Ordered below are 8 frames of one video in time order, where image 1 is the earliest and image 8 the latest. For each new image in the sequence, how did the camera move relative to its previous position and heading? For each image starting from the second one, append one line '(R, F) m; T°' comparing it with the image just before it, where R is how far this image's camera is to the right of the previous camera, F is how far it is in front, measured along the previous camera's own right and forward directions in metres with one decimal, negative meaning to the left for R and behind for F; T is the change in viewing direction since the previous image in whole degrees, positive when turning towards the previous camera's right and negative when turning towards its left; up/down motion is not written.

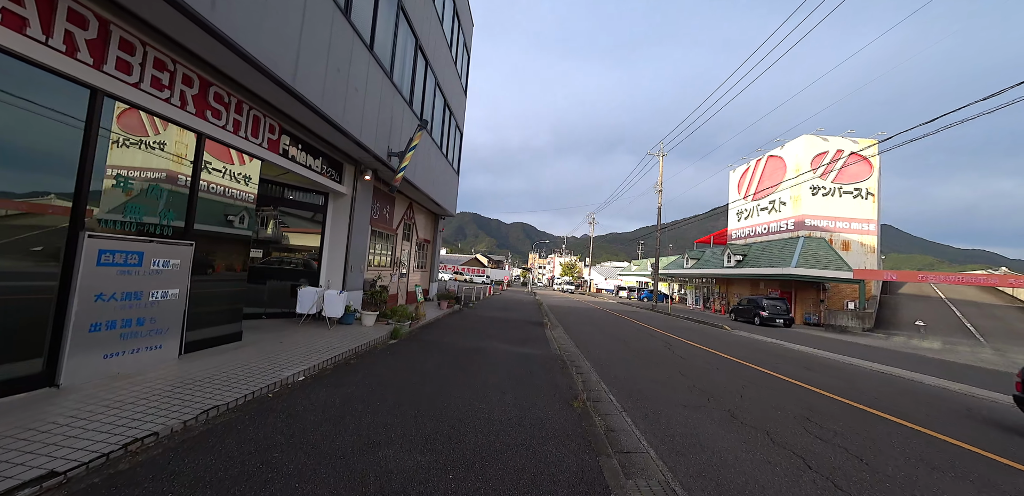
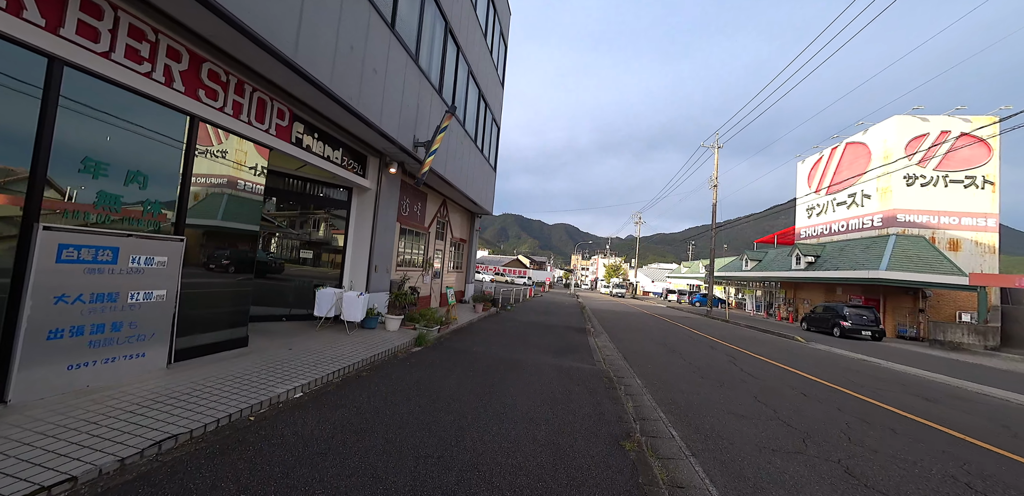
(+0.1, +1.0) m; -7°
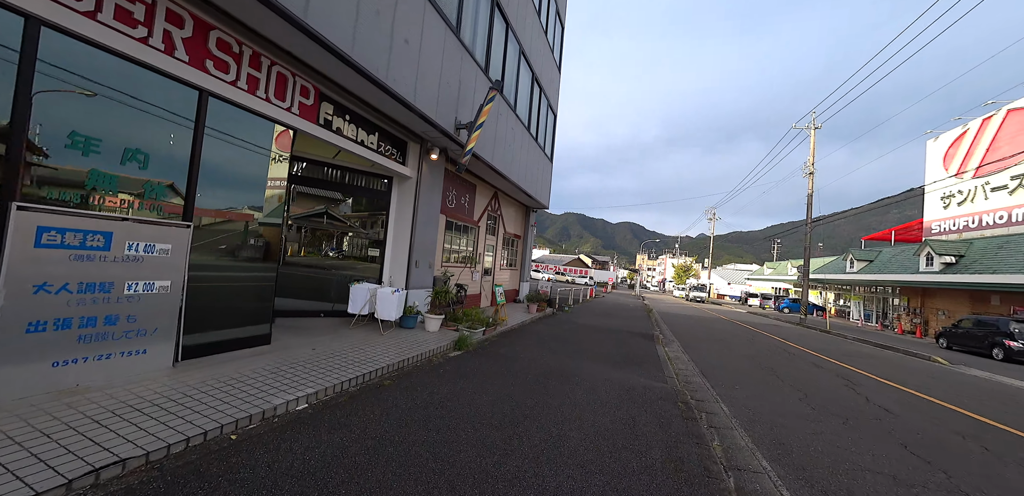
(+0.2, +1.0) m; -10°
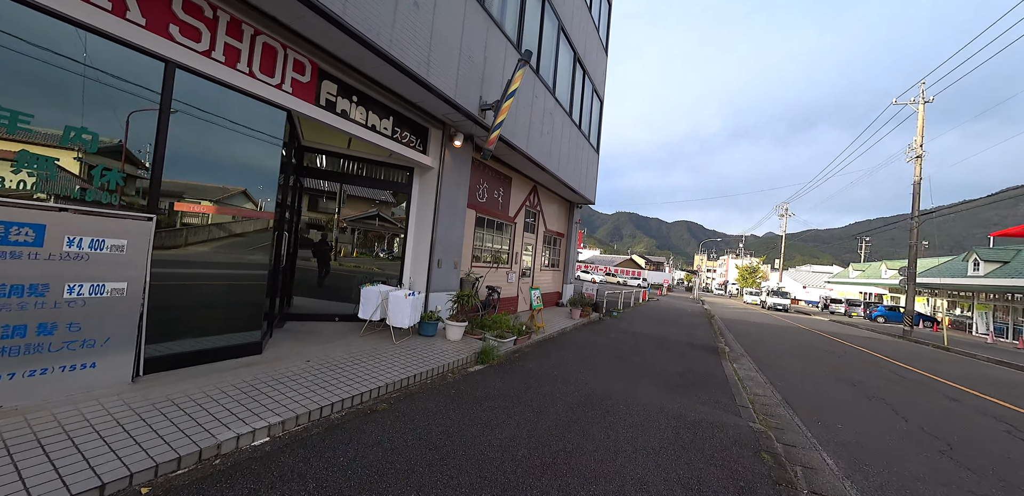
(+0.3, +1.0) m; -8°
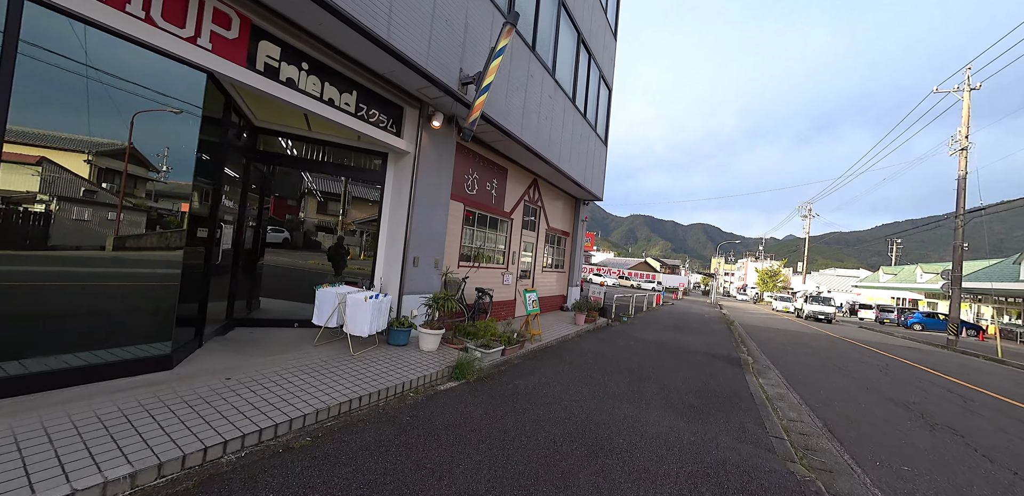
(+0.4, +0.9) m; -2°
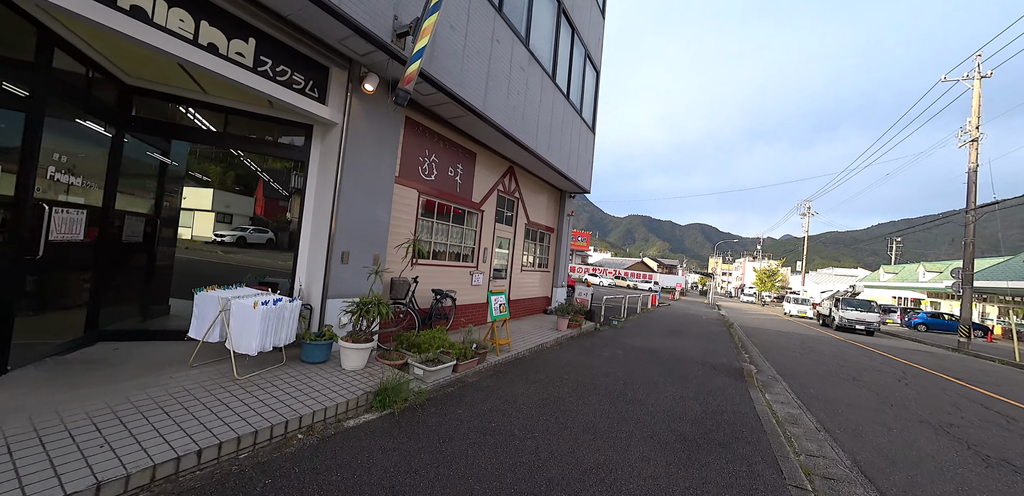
(+0.6, +1.1) m; 0°
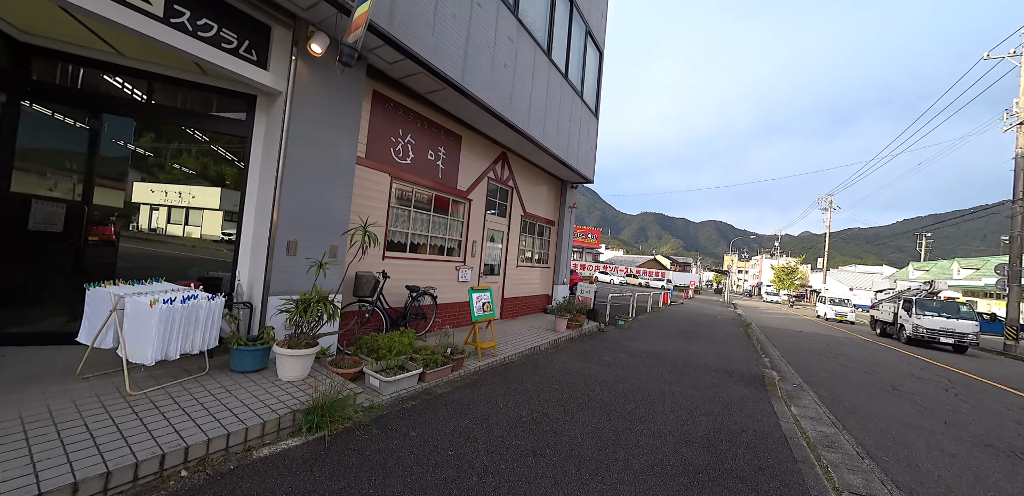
(+0.4, +0.8) m; -2°
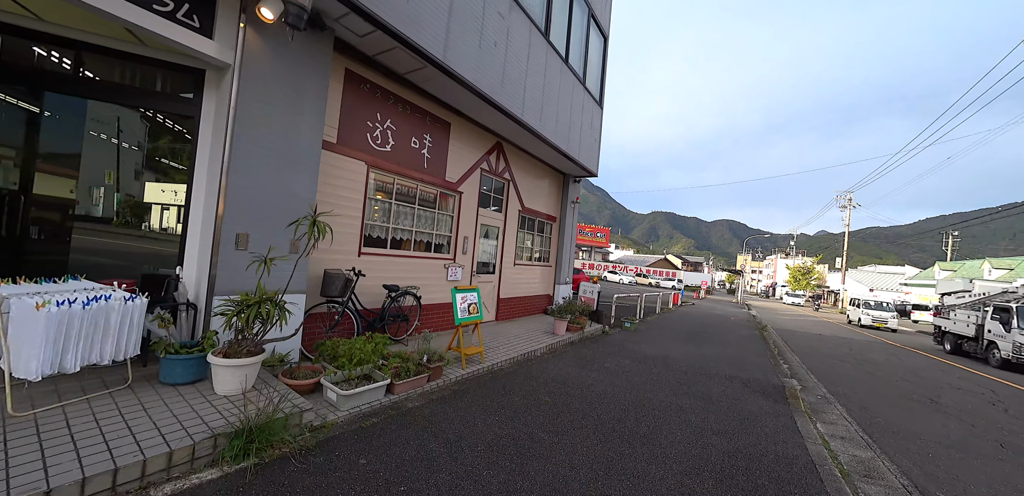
(+0.3, +0.6) m; -2°
